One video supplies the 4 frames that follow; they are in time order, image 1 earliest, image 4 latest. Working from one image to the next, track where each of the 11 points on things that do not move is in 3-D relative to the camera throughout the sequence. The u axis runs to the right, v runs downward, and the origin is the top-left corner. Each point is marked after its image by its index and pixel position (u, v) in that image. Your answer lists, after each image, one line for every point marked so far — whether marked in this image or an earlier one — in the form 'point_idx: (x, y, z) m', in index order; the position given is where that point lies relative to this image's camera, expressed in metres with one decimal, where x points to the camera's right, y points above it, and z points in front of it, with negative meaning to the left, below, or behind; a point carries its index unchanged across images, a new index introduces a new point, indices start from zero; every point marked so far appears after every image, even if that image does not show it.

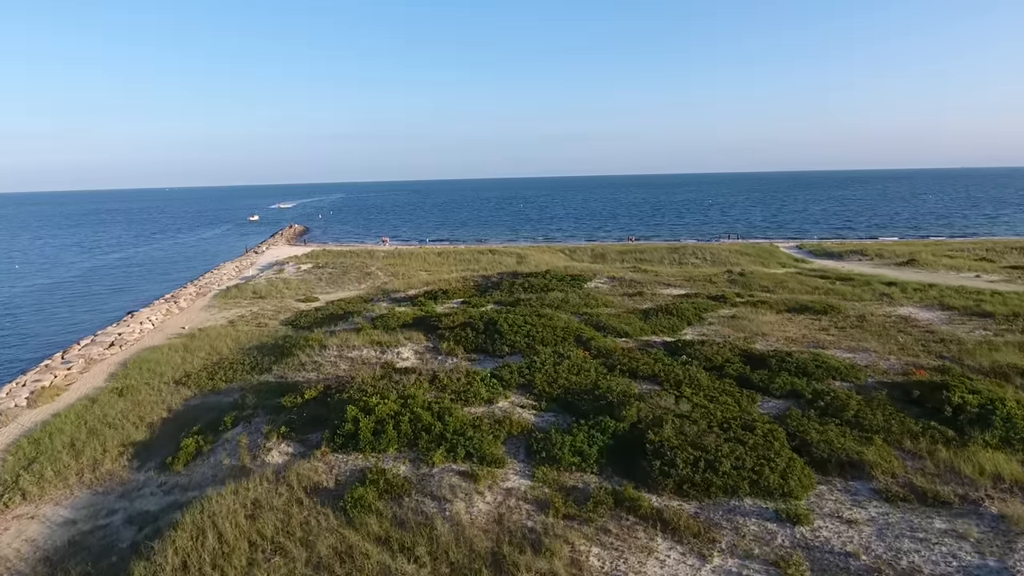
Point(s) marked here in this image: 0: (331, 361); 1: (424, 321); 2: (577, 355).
0: (-6.9, -2.8, +17.0) m
1: (-3.9, -1.5, +19.7) m
2: (+2.1, -2.2, +14.6) m
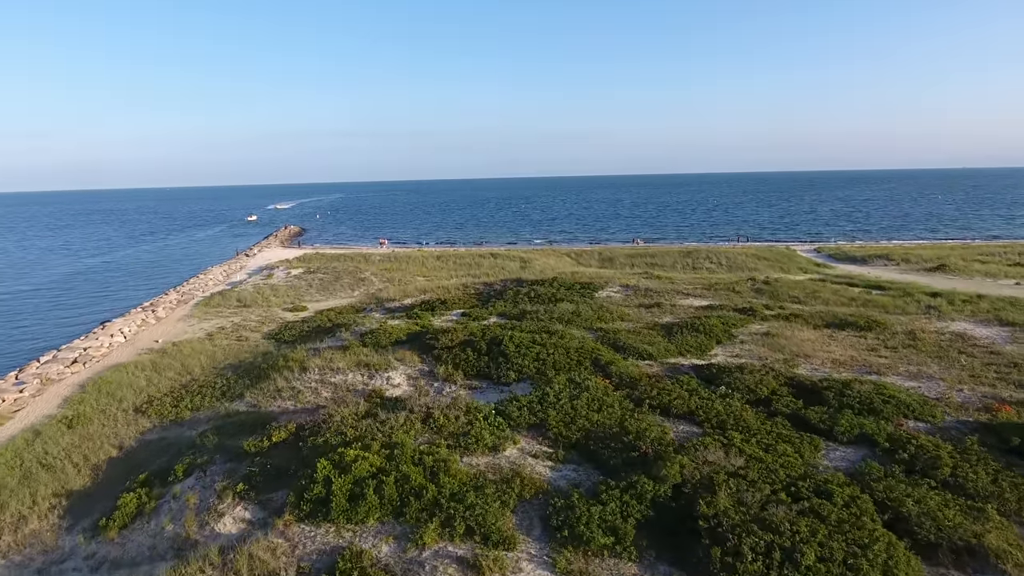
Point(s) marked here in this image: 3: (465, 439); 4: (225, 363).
0: (-6.7, -3.3, +14.8) m
1: (-3.6, -2.0, +17.6) m
2: (+2.4, -2.7, +12.5) m
3: (-1.1, -3.5, +10.2) m
4: (-12.3, -3.2, +18.9) m
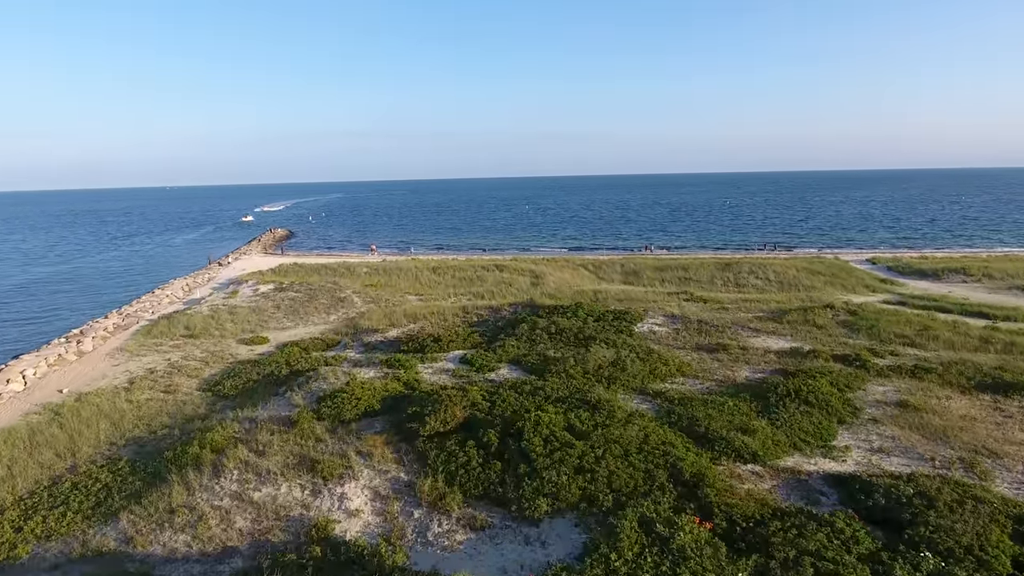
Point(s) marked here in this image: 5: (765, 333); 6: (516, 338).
0: (-6.1, -4.6, +9.4) m
1: (-3.1, -3.3, +12.2) m
2: (+2.9, -4.1, +7.0) m
3: (-0.5, -4.8, +4.8) m
4: (-11.7, -4.6, +13.5) m
5: (+9.9, -1.8, +17.4) m
6: (+0.2, -1.9, +17.2) m
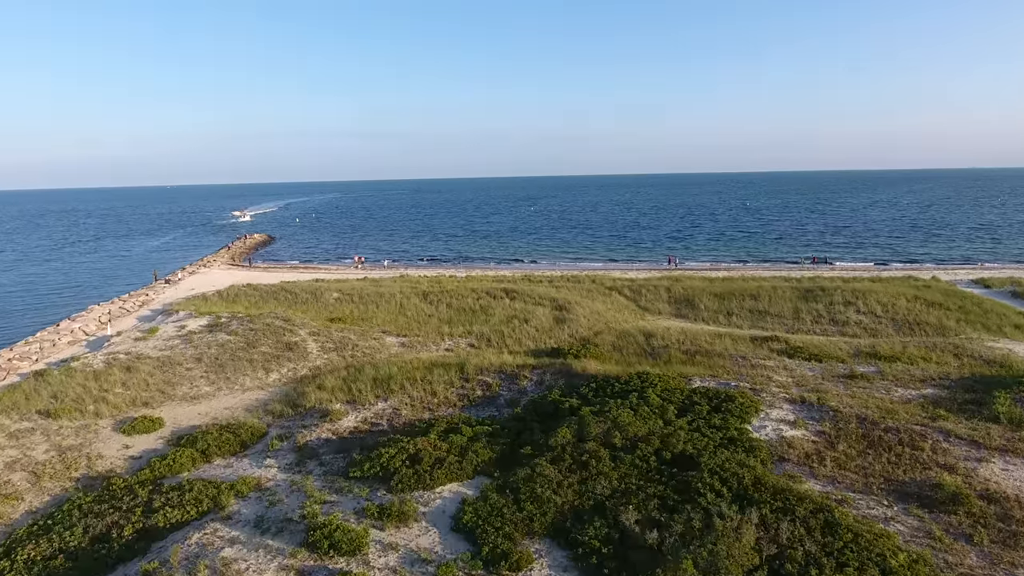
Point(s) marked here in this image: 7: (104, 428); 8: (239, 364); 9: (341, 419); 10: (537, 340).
0: (-5.4, -6.5, +1.8) m
1: (-2.3, -5.1, +4.5) m
2: (+3.7, -5.9, -0.6) m
3: (+0.2, -6.6, -2.9) m
4: (-11.0, -6.4, +5.9) m
5: (+10.6, -3.6, +9.8) m
6: (+0.9, -3.8, +9.6) m
7: (-13.1, -4.4, +14.3) m
8: (-11.0, -3.1, +17.9) m
9: (-4.9, -3.9, +13.1) m
10: (+1.1, -2.2, +18.9) m
